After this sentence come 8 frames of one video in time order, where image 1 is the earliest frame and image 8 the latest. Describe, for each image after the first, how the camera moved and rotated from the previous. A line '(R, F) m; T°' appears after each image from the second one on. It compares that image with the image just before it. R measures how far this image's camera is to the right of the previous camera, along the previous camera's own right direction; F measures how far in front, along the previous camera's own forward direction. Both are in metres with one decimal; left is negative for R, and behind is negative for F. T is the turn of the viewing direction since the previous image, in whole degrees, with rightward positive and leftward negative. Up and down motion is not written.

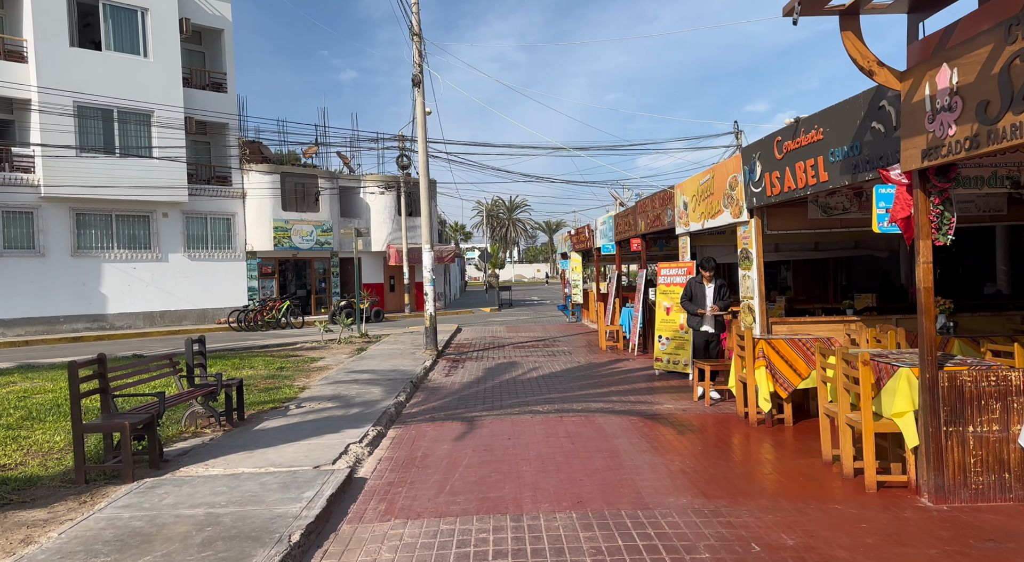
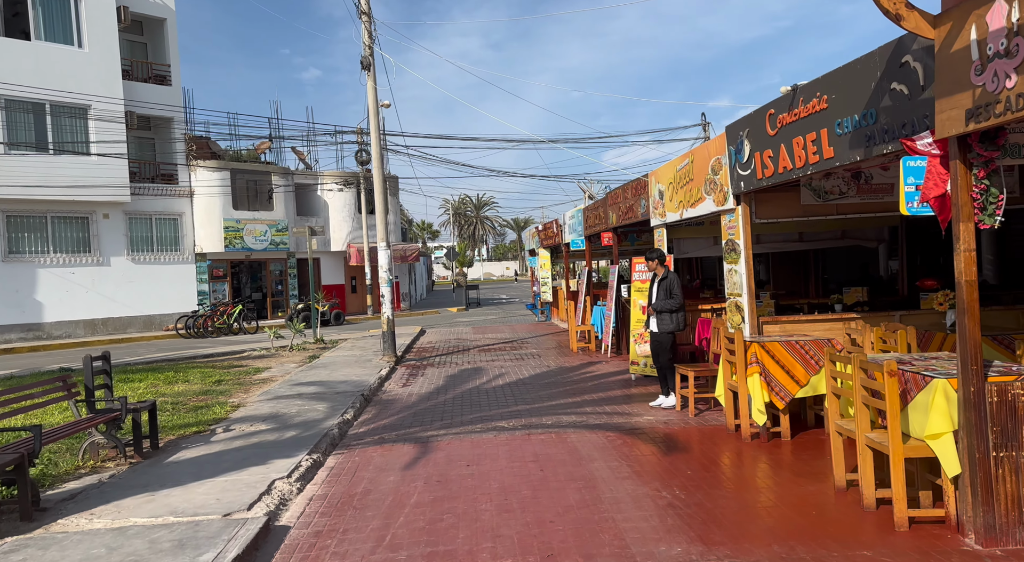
(+0.1, +1.0) m; +3°
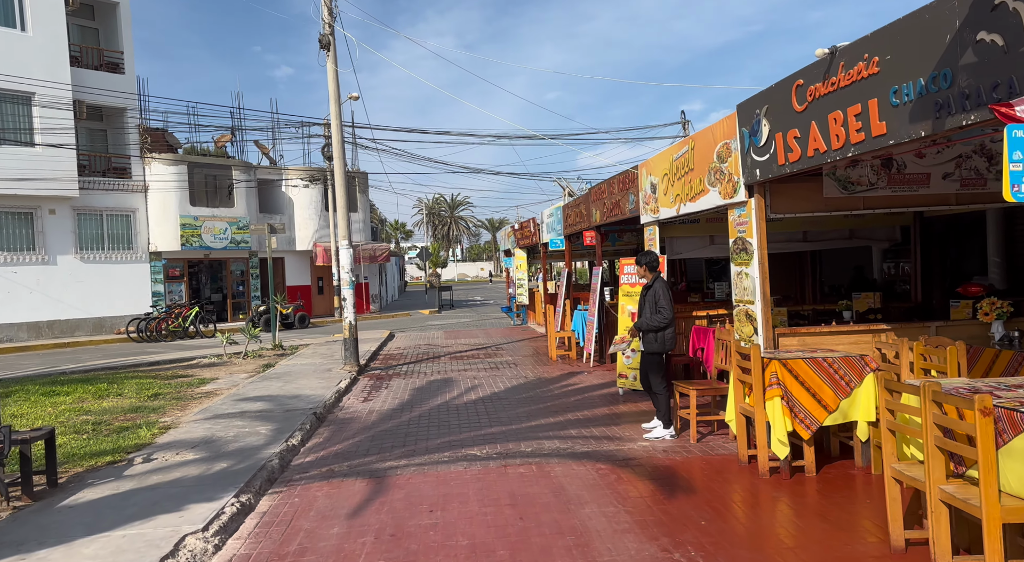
(0.0, +1.1) m; +2°
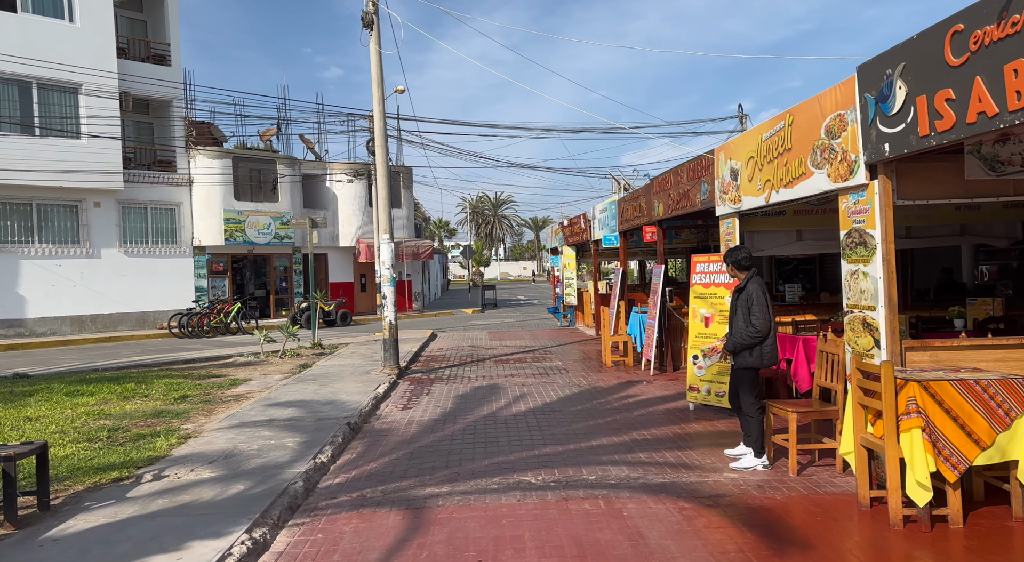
(-0.2, +1.0) m; -4°
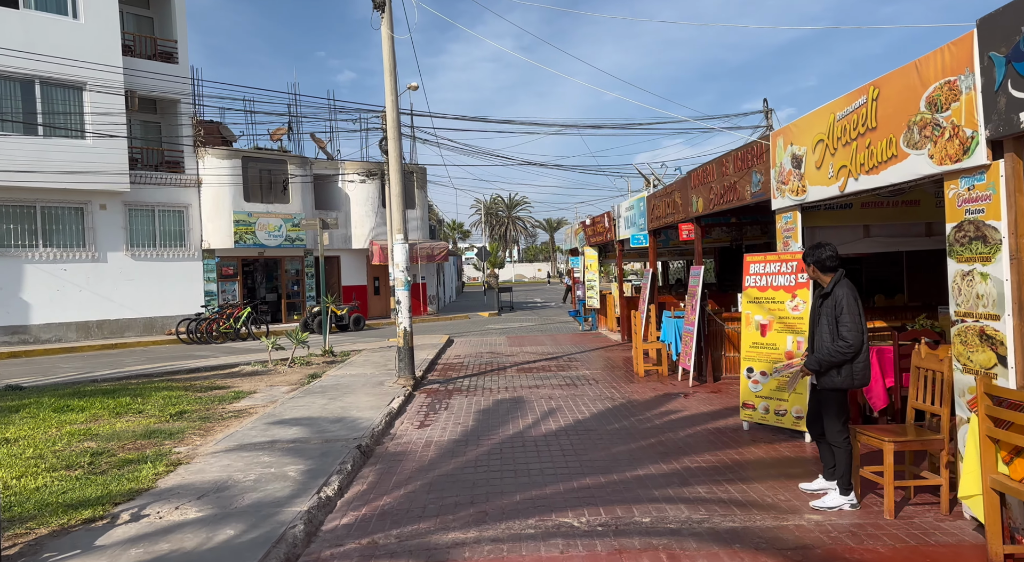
(-0.2, +0.9) m; -1°
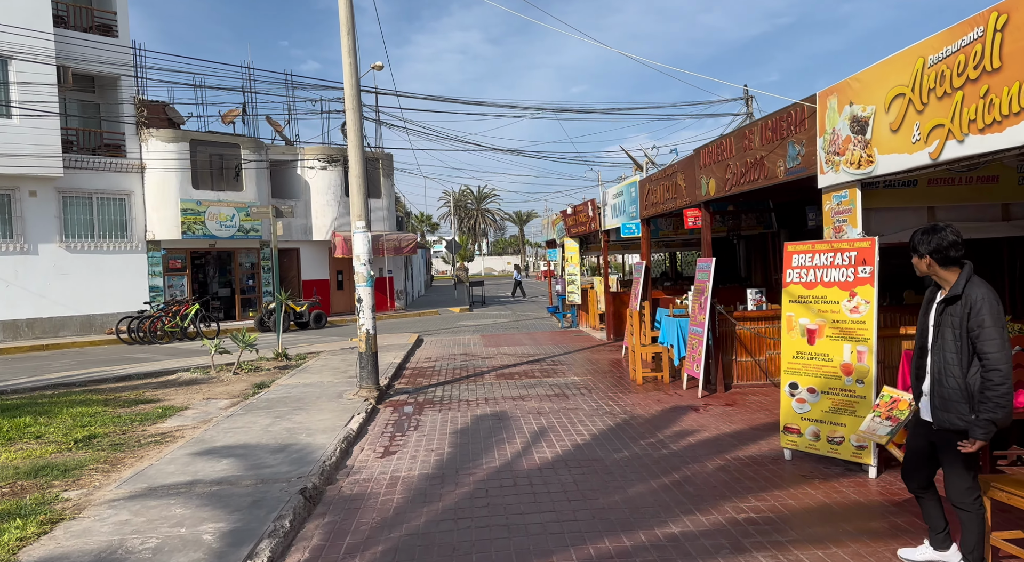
(-0.2, +1.5) m; +3°
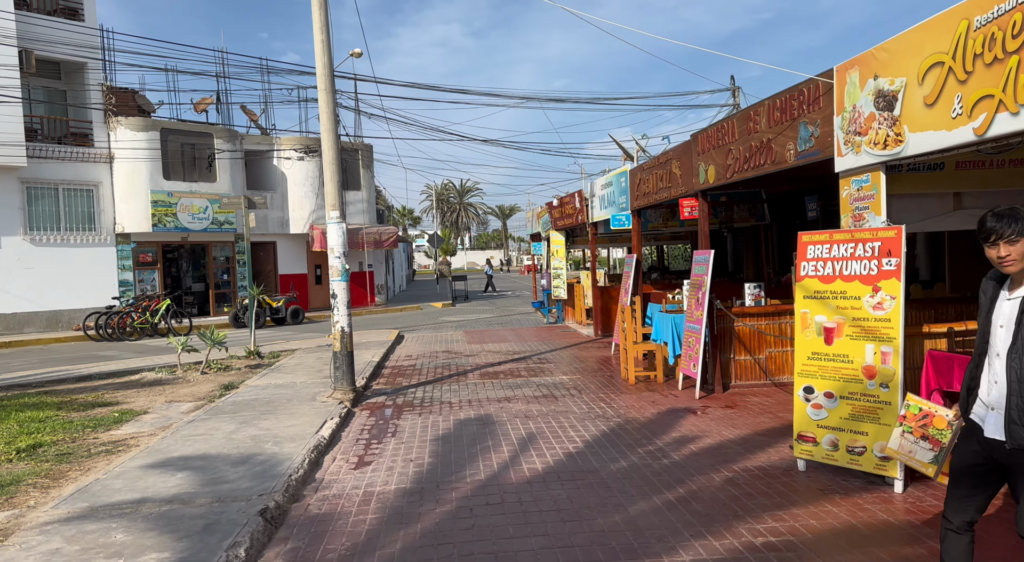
(0.0, +0.6) m; +2°
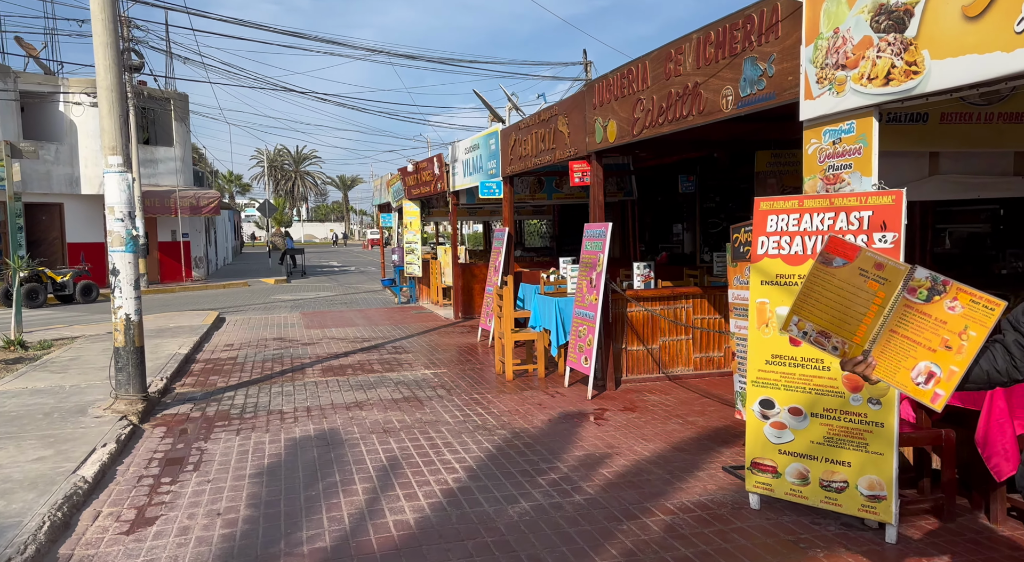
(-0.1, +1.7) m; +14°
